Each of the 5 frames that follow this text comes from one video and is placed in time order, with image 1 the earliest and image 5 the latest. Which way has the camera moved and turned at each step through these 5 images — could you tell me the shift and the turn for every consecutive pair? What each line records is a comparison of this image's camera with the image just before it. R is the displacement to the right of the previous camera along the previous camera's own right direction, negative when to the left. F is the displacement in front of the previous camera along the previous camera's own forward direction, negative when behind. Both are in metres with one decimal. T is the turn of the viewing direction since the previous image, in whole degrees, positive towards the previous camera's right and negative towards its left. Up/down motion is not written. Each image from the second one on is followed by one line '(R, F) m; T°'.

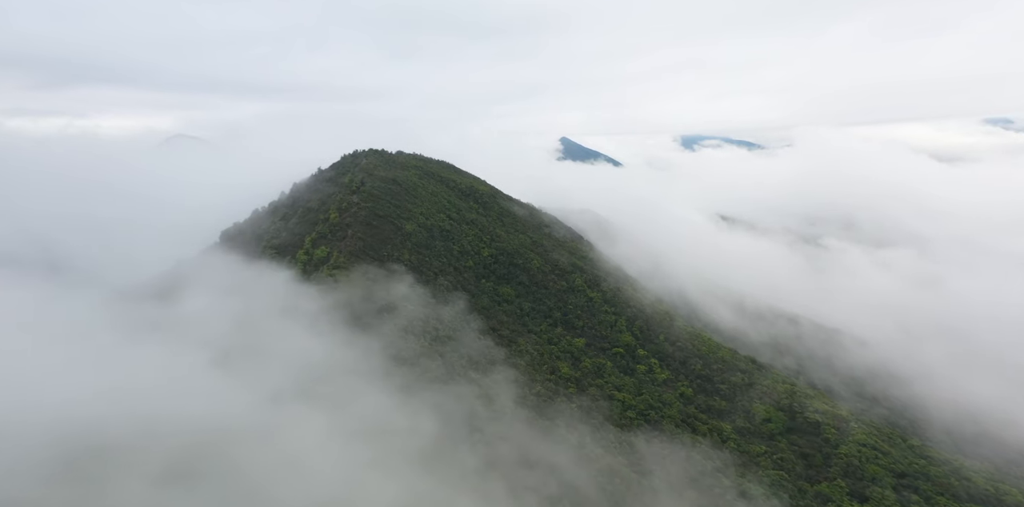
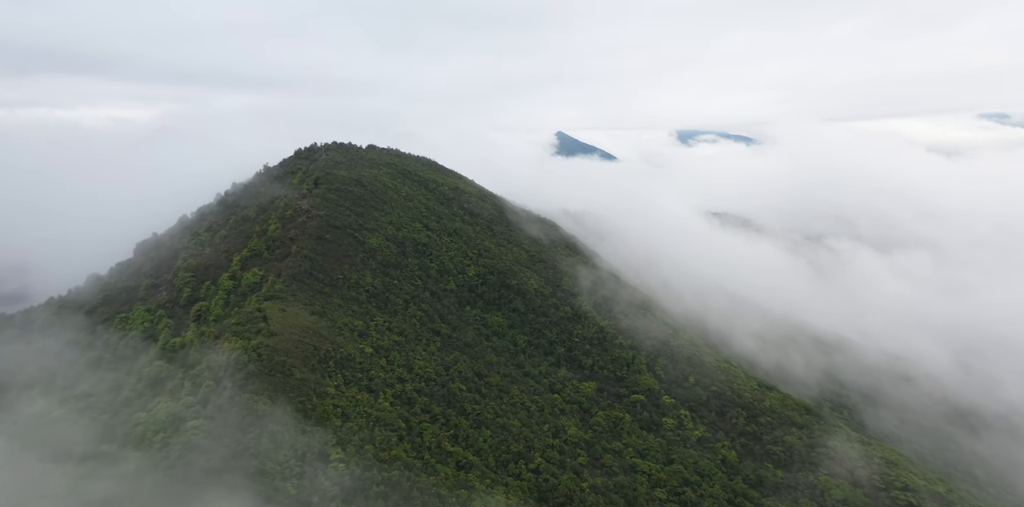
(+0.4, +14.0) m; 0°
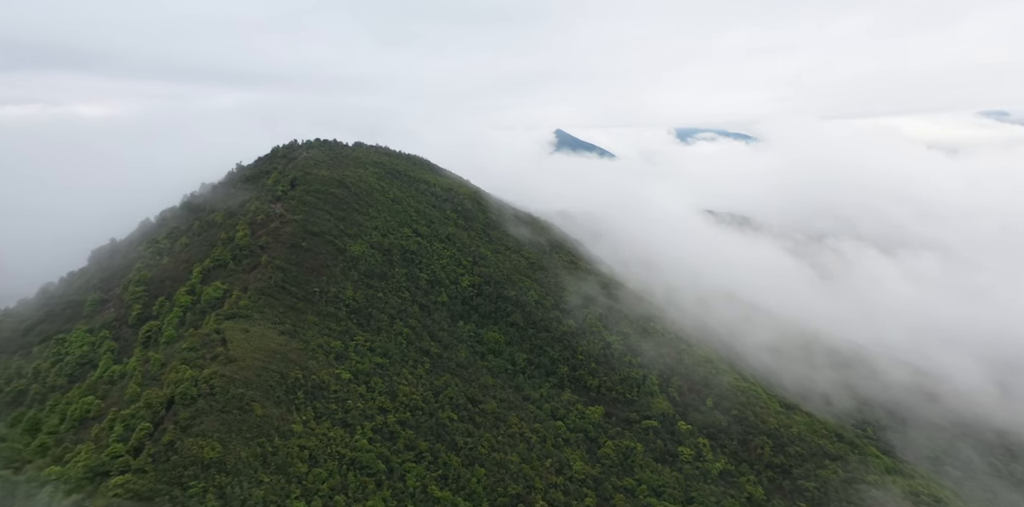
(+0.1, +5.5) m; 0°
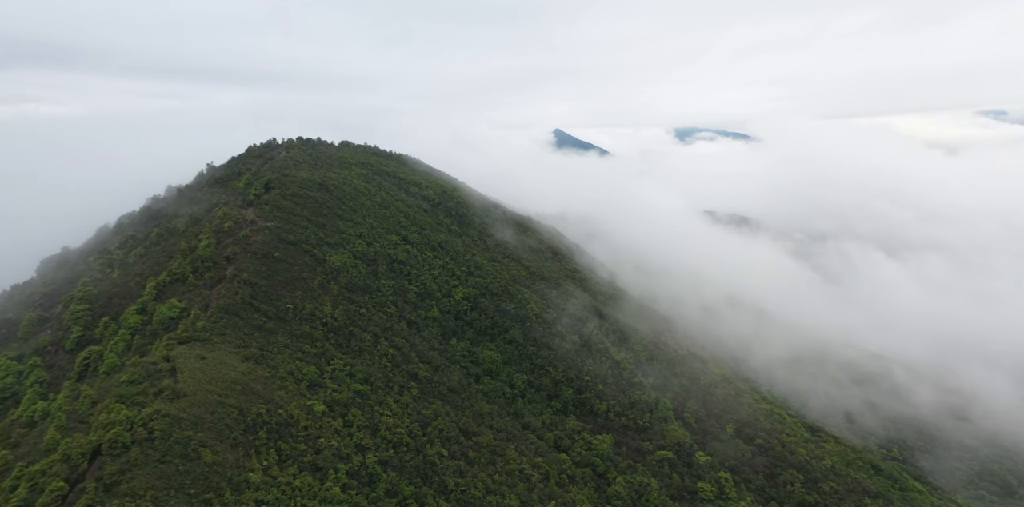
(+0.1, +4.9) m; 0°
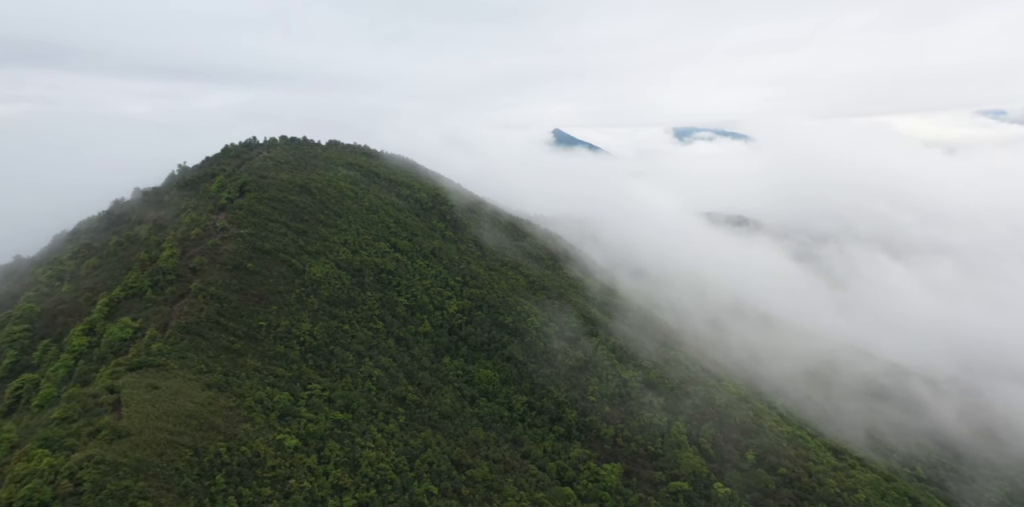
(+0.1, +4.0) m; 0°
